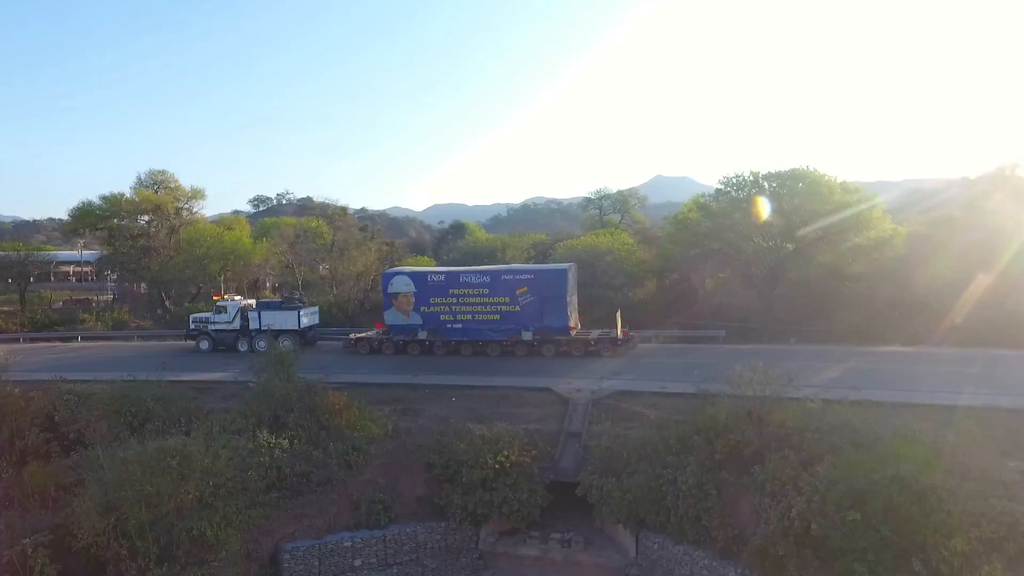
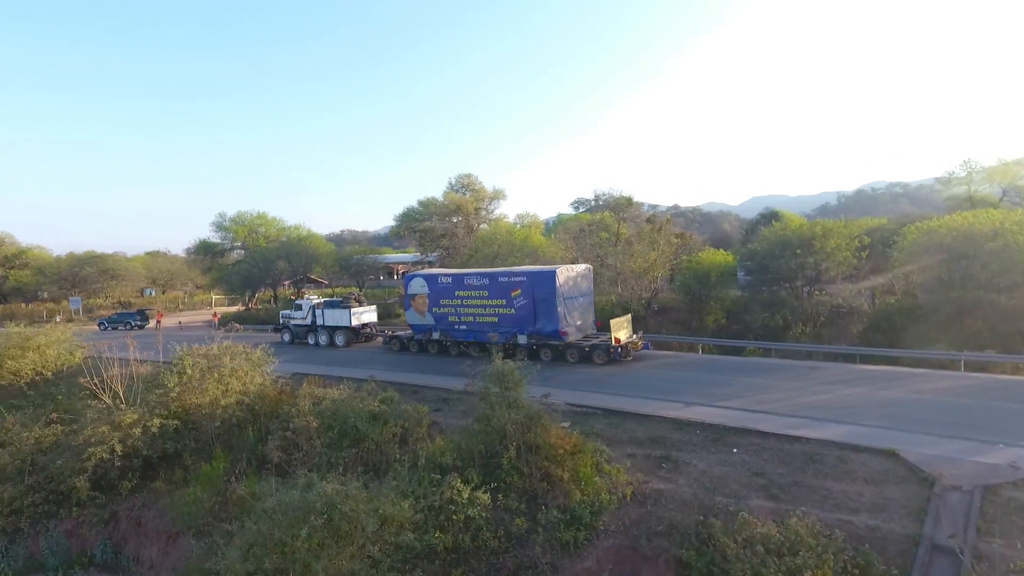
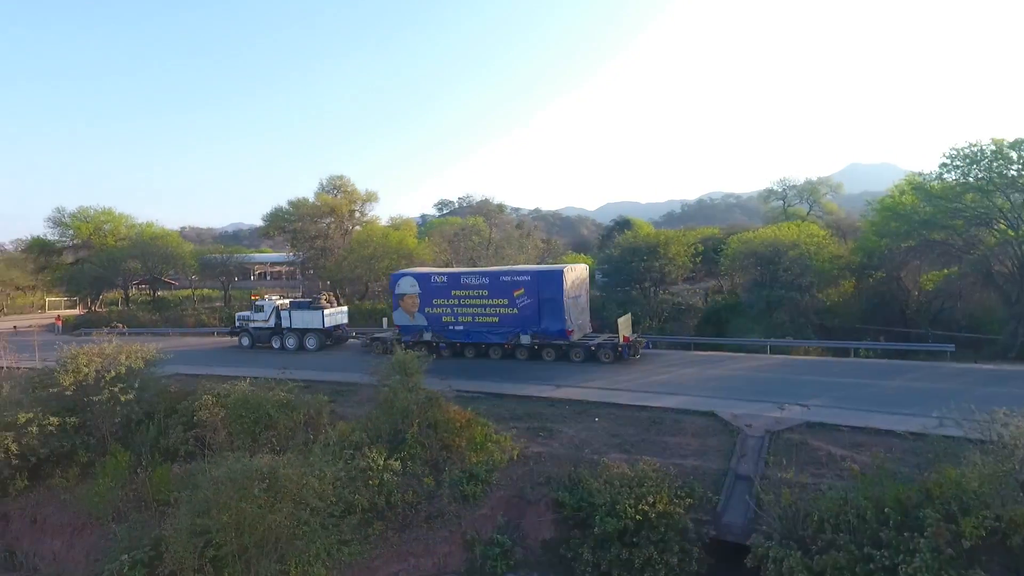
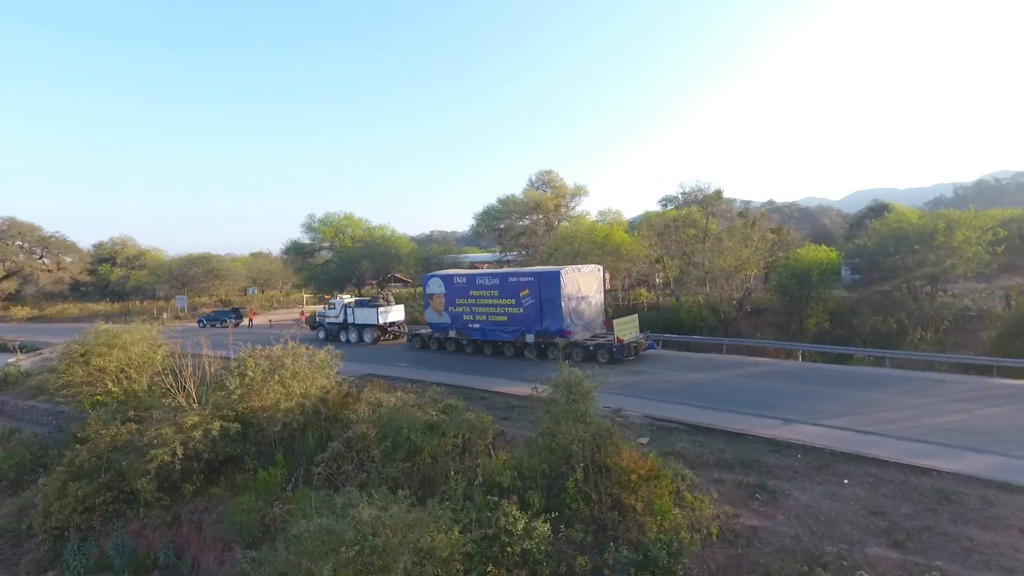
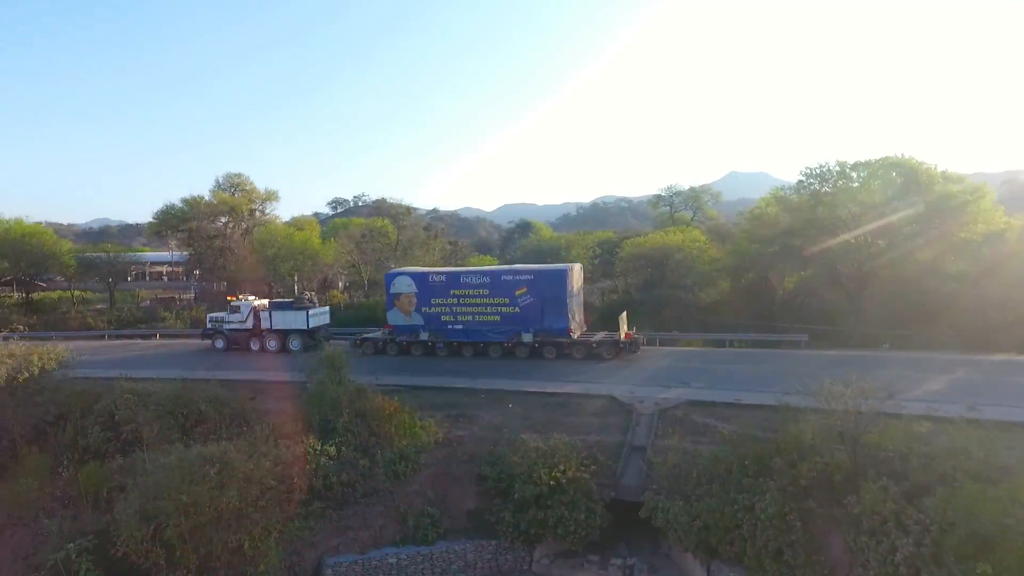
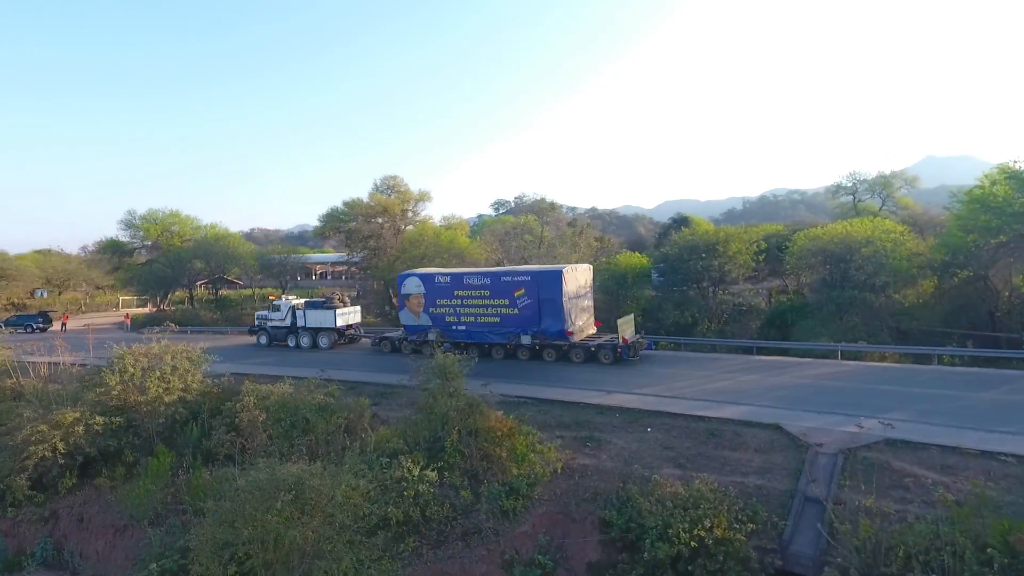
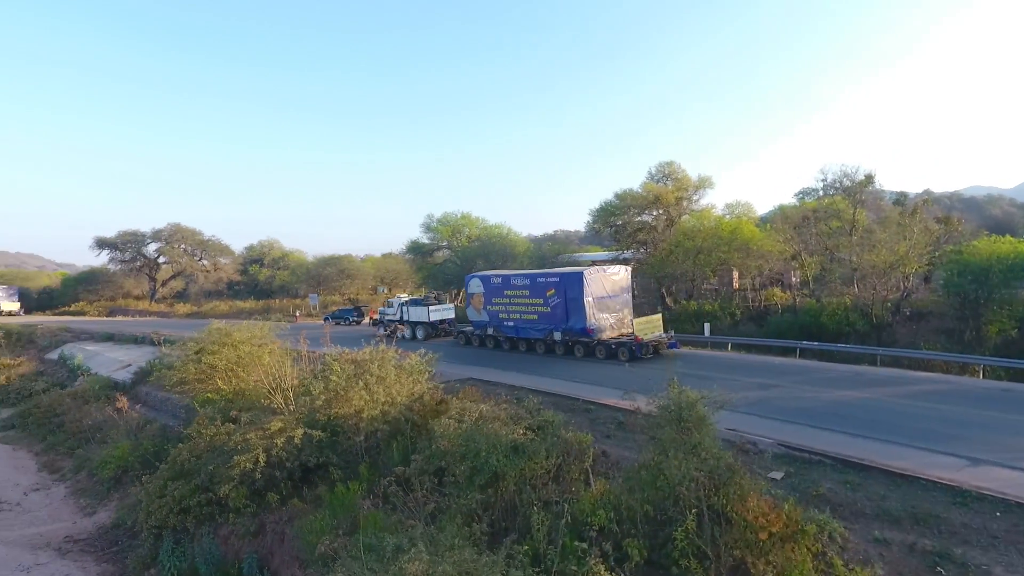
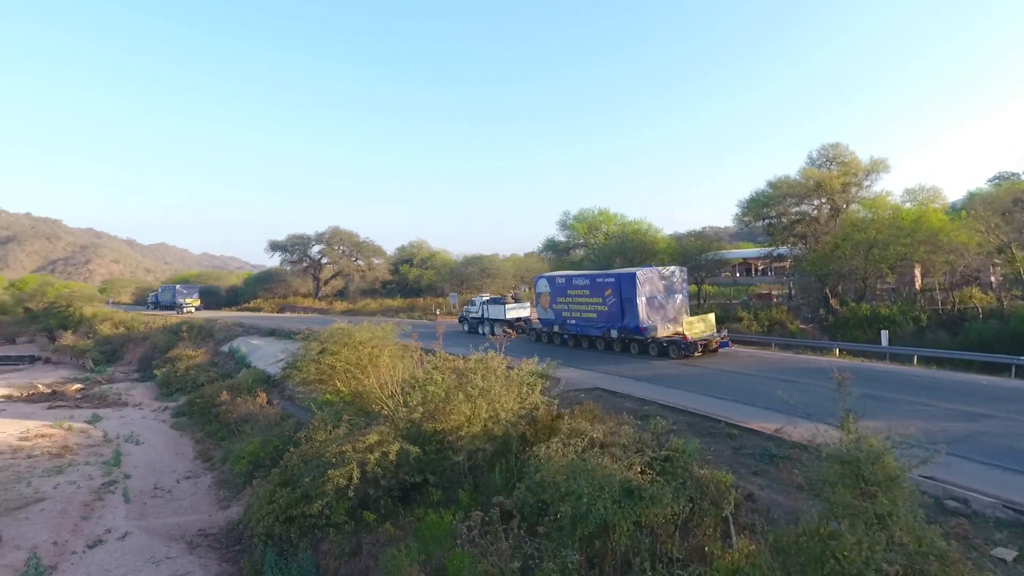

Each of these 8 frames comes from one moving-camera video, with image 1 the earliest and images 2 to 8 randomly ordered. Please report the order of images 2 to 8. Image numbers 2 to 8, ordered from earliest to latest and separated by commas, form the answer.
5, 3, 6, 2, 4, 7, 8
